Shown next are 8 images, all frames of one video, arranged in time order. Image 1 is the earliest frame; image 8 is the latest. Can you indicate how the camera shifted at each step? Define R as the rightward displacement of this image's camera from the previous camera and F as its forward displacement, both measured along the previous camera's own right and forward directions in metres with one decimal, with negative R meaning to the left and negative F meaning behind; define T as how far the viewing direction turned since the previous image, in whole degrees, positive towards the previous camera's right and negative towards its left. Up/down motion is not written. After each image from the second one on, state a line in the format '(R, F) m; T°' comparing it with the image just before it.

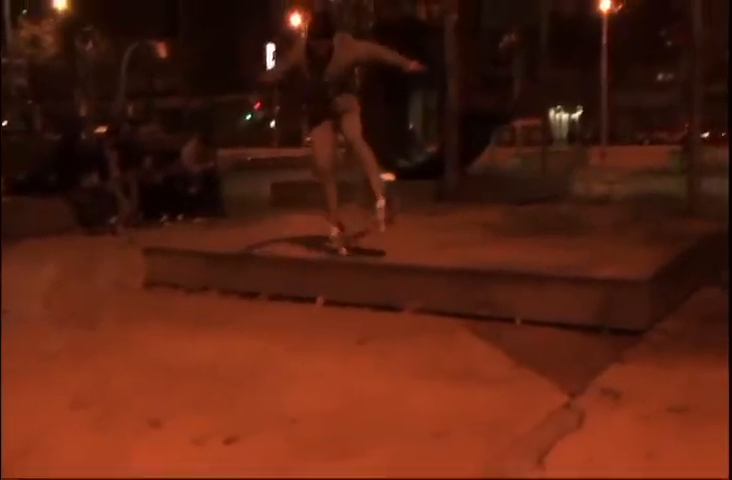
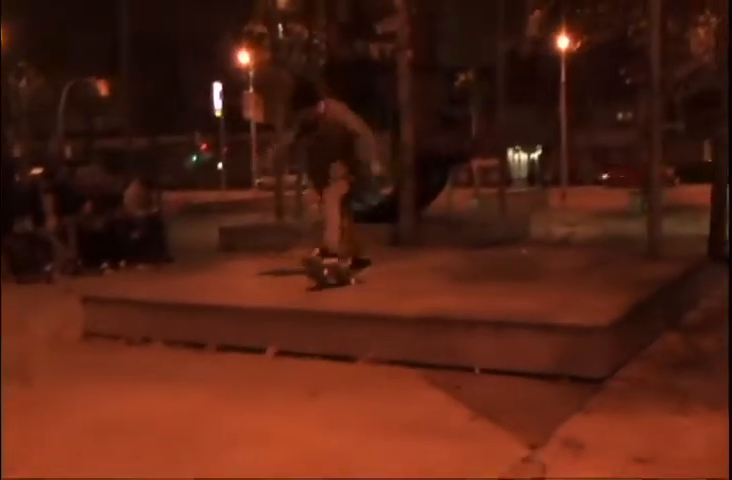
(+0.1, +0.2) m; +1°
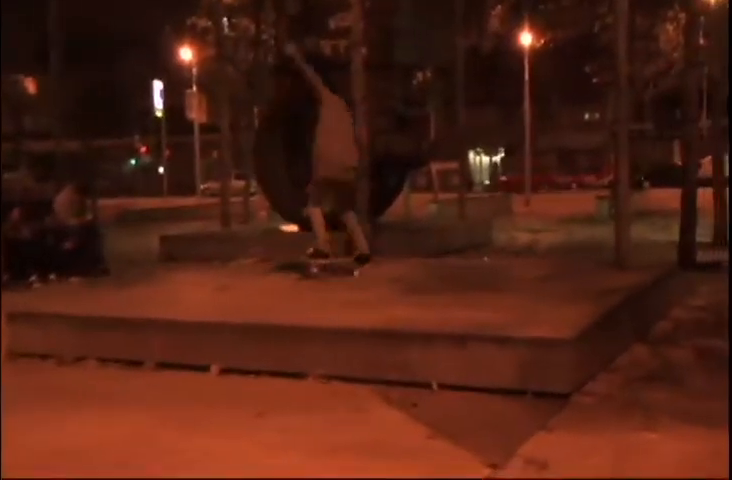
(+0.1, +0.6) m; +2°
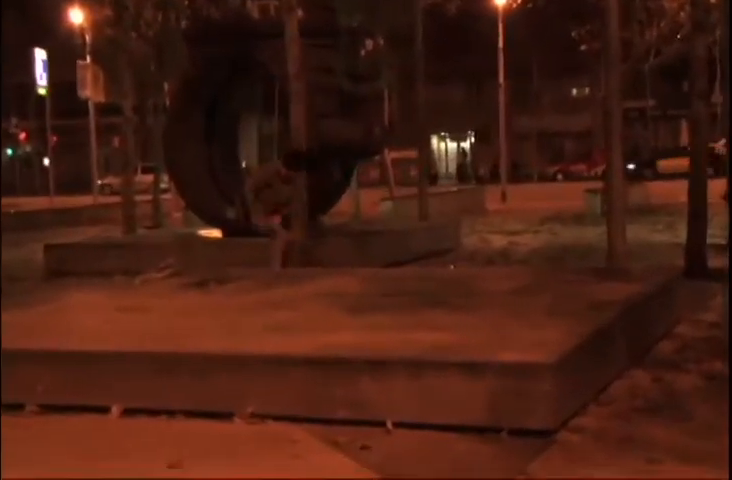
(+0.3, +1.9) m; +1°
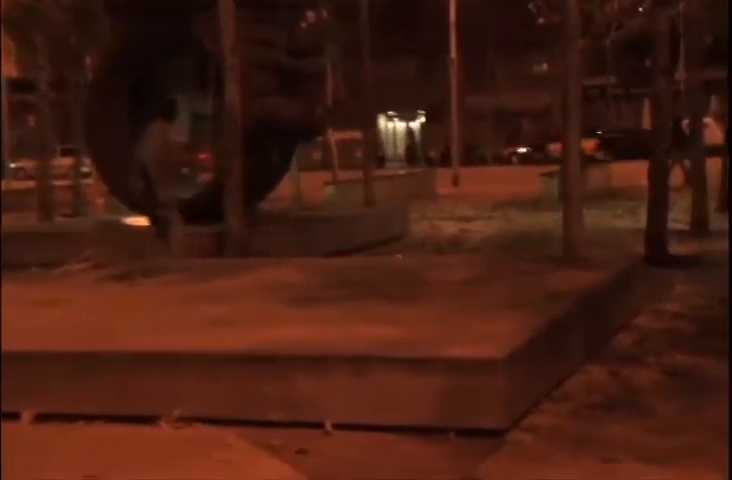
(+0.1, +0.6) m; +2°
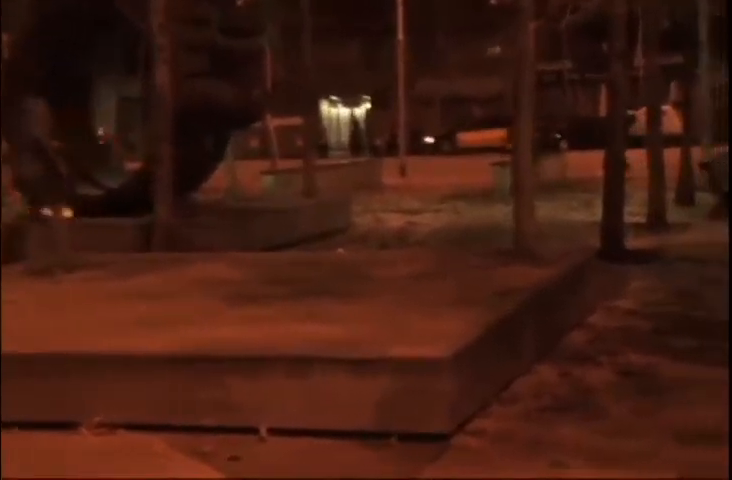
(+0.1, +0.5) m; +3°
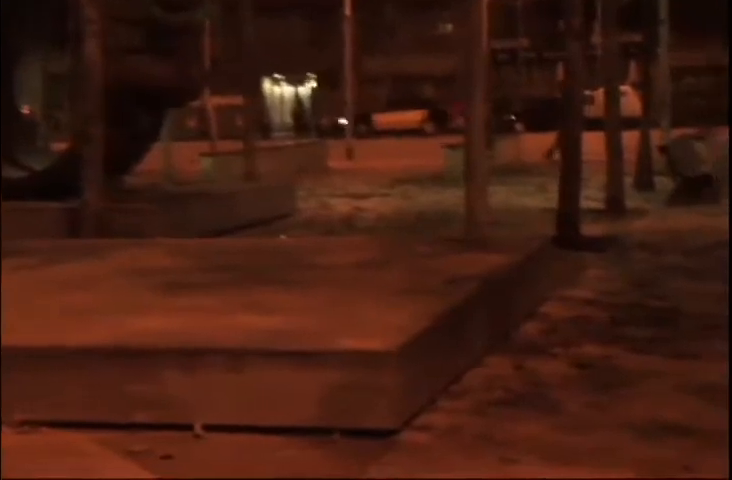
(+0.1, +0.4) m; +3°
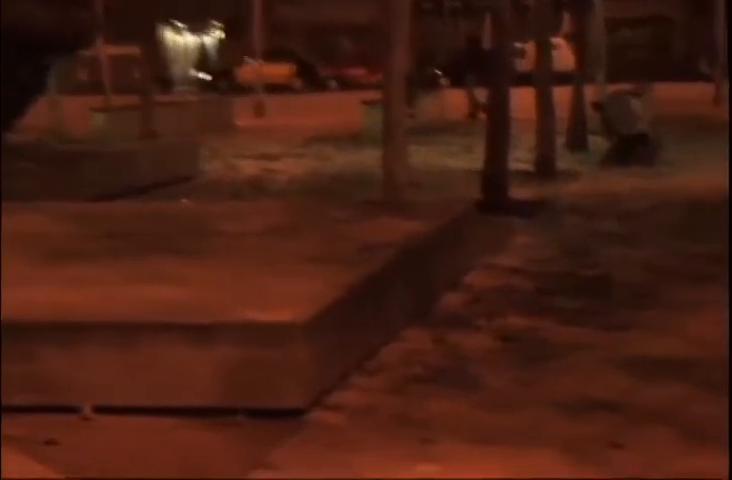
(0.0, +0.6) m; +5°
